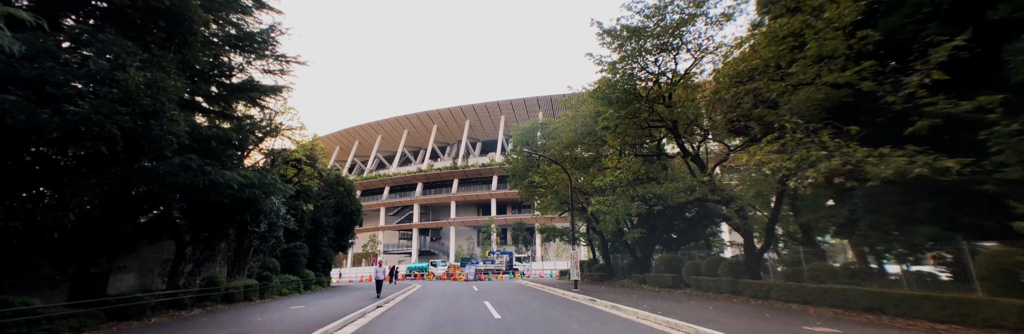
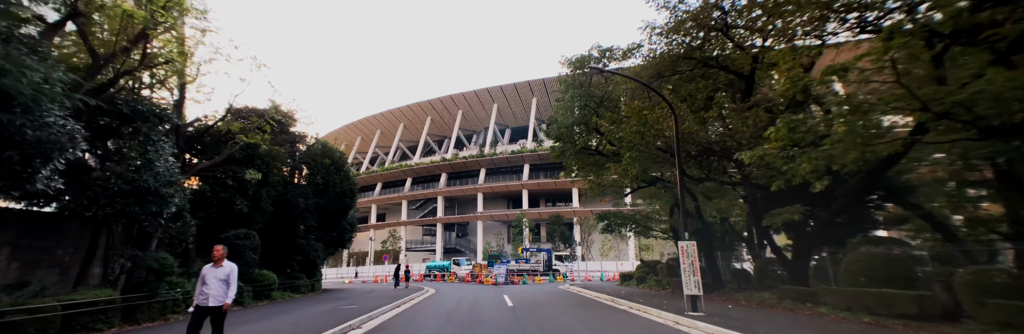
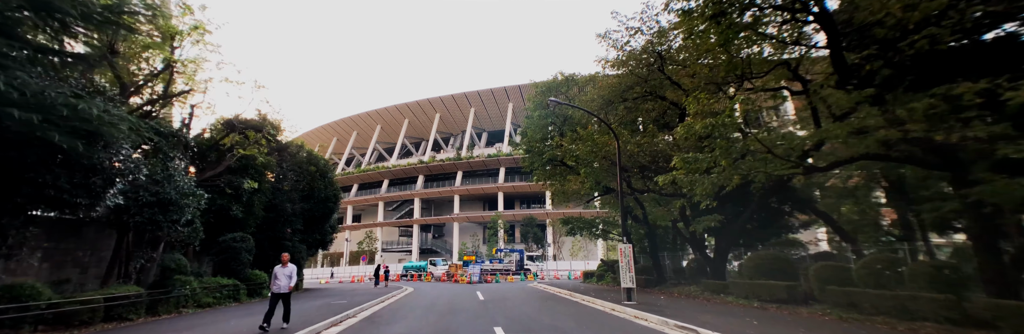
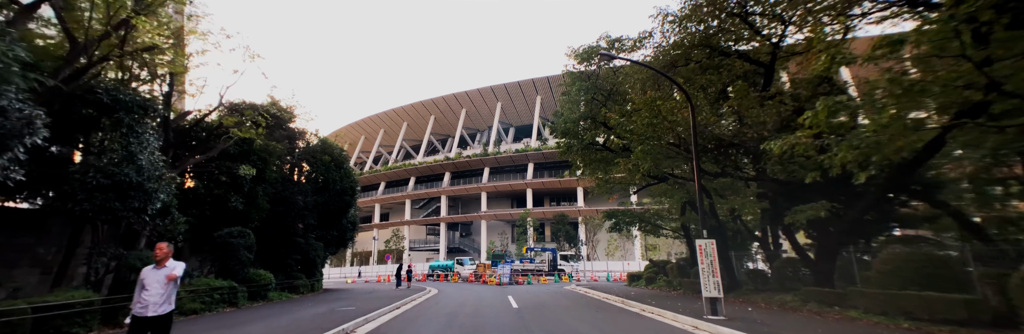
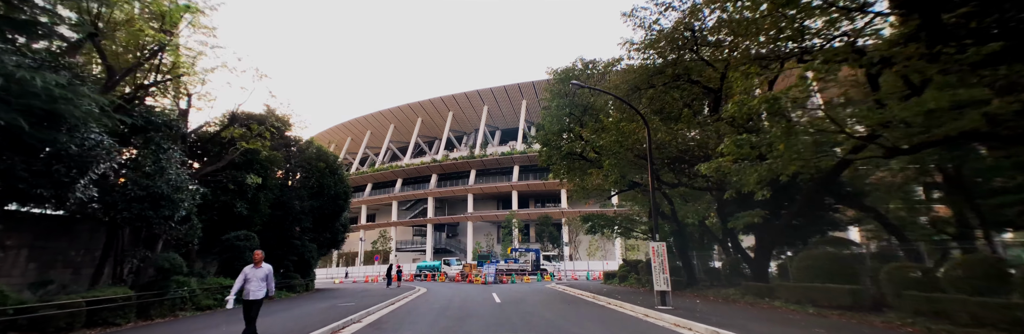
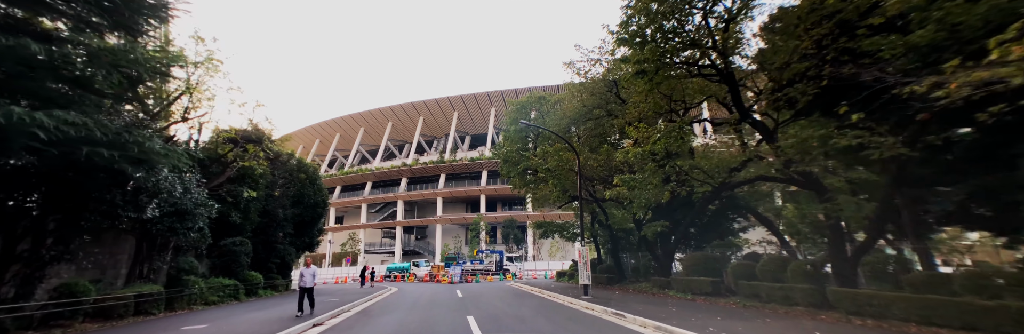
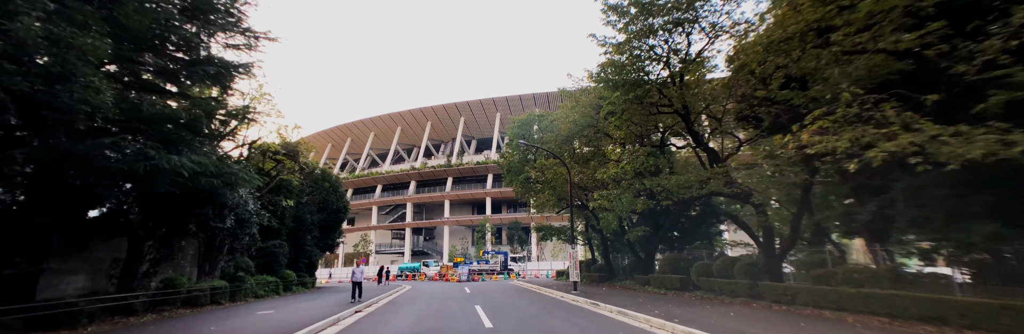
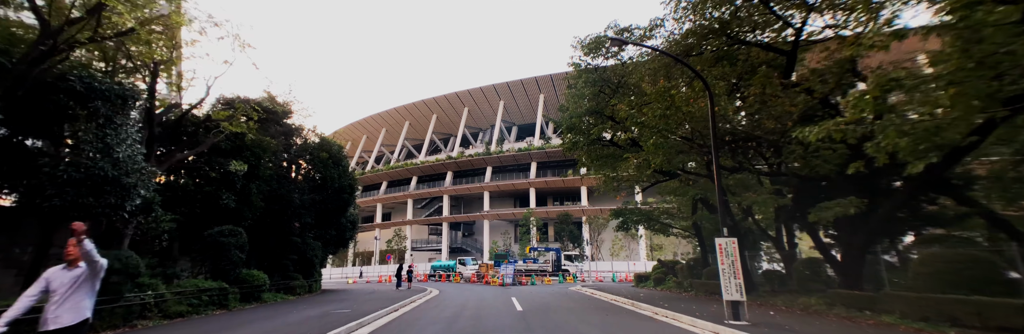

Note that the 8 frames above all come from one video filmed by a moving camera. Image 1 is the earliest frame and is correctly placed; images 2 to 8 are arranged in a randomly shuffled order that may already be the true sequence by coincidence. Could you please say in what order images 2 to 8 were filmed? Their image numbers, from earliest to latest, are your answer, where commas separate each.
7, 6, 3, 5, 2, 4, 8
